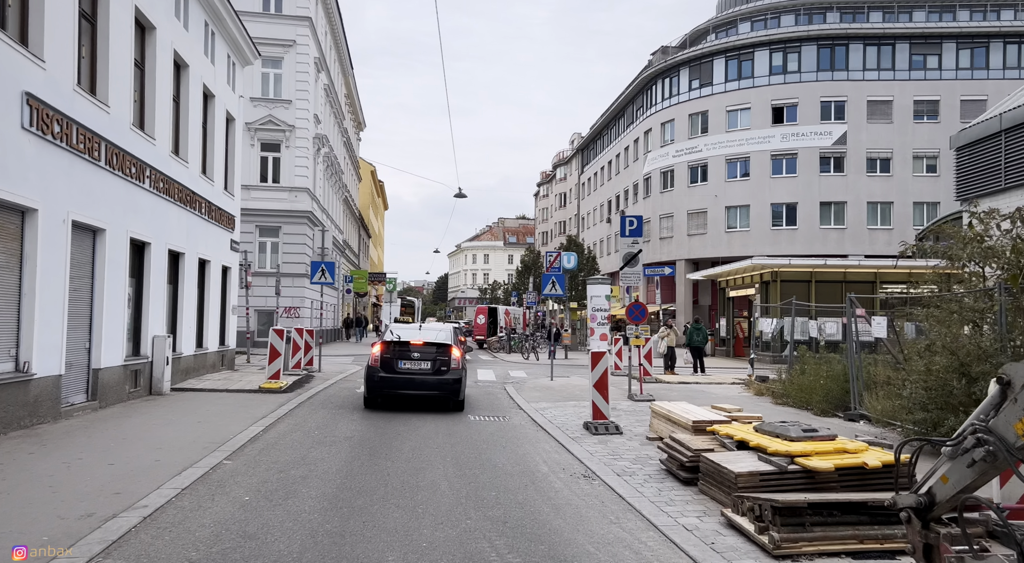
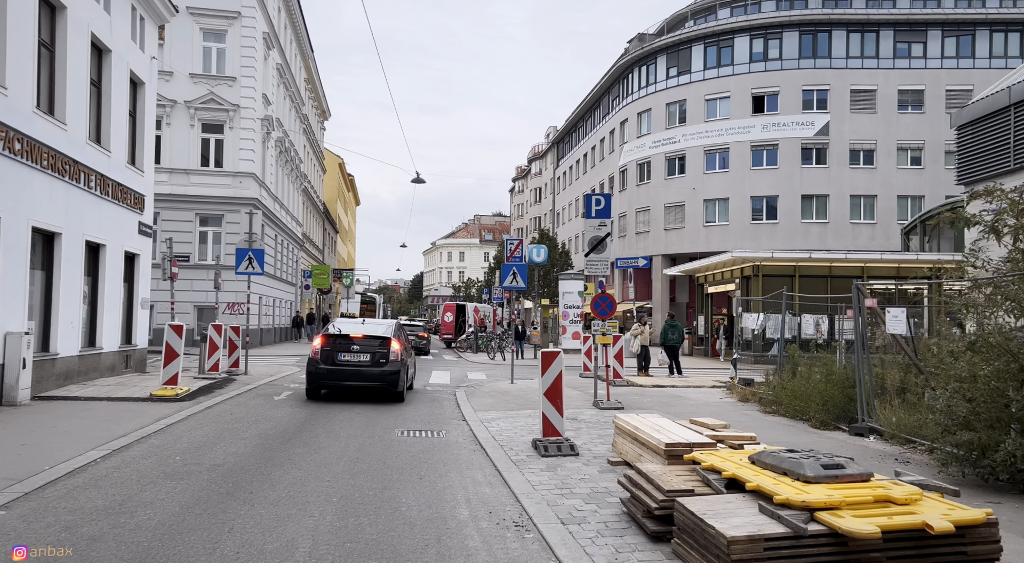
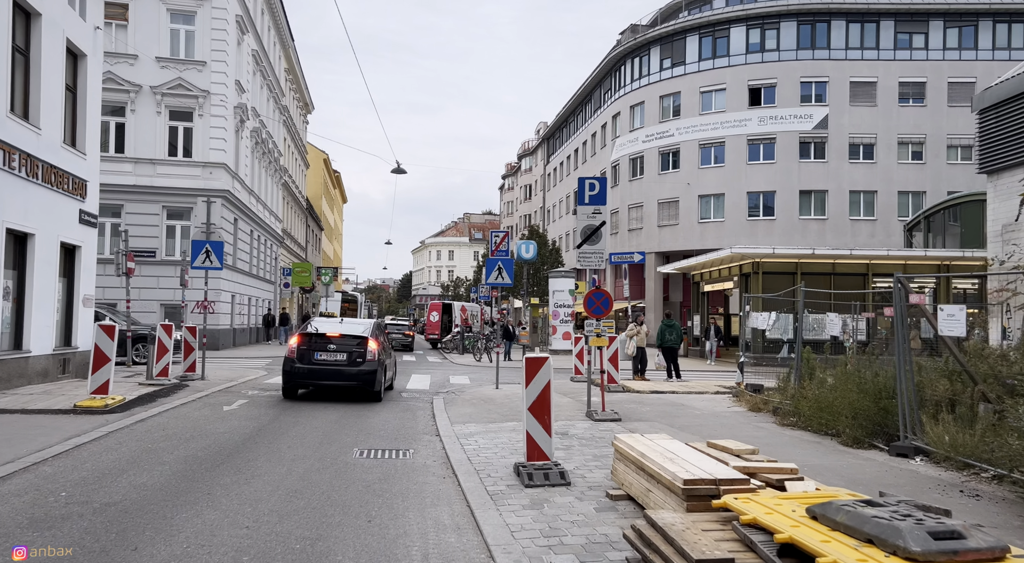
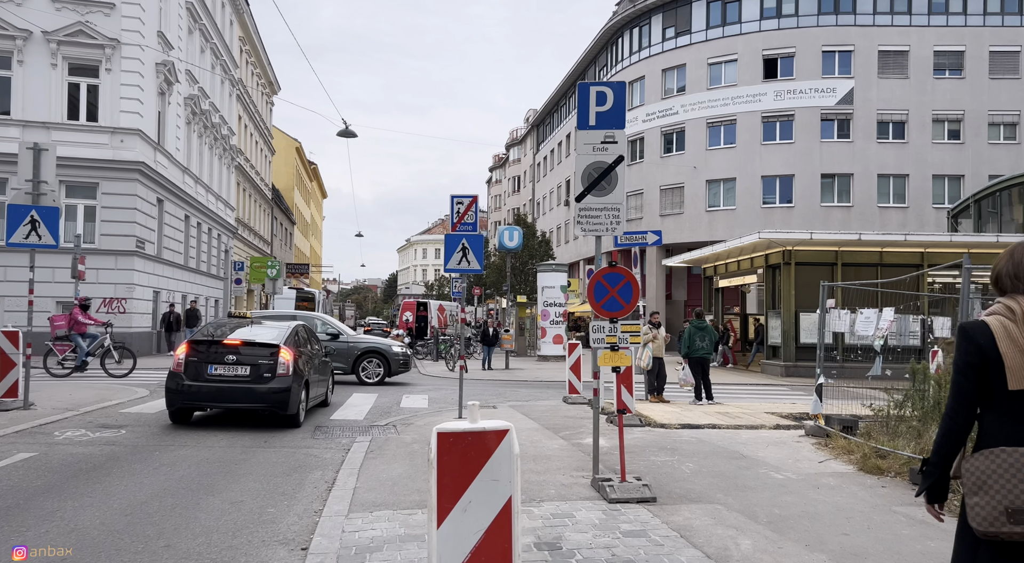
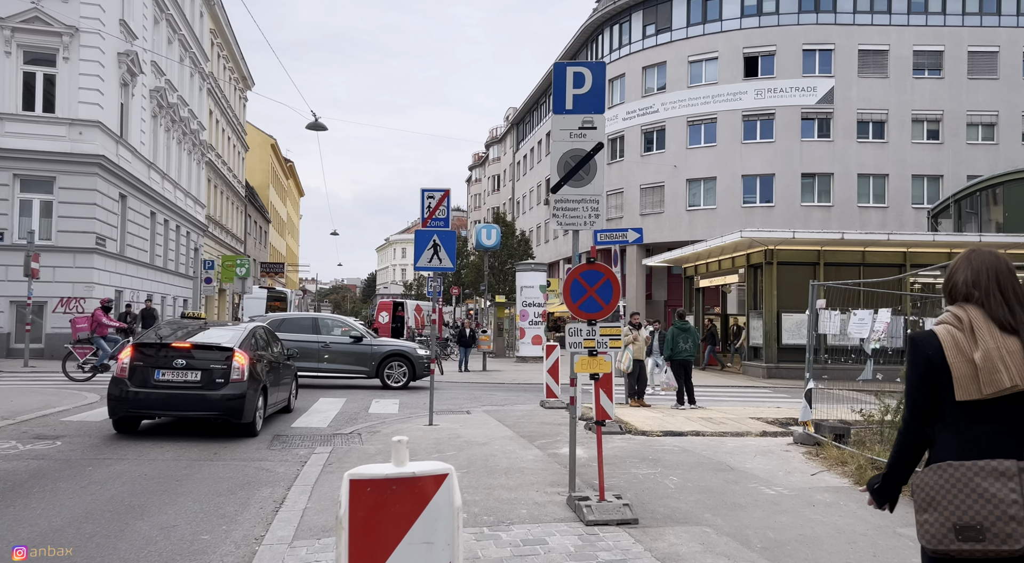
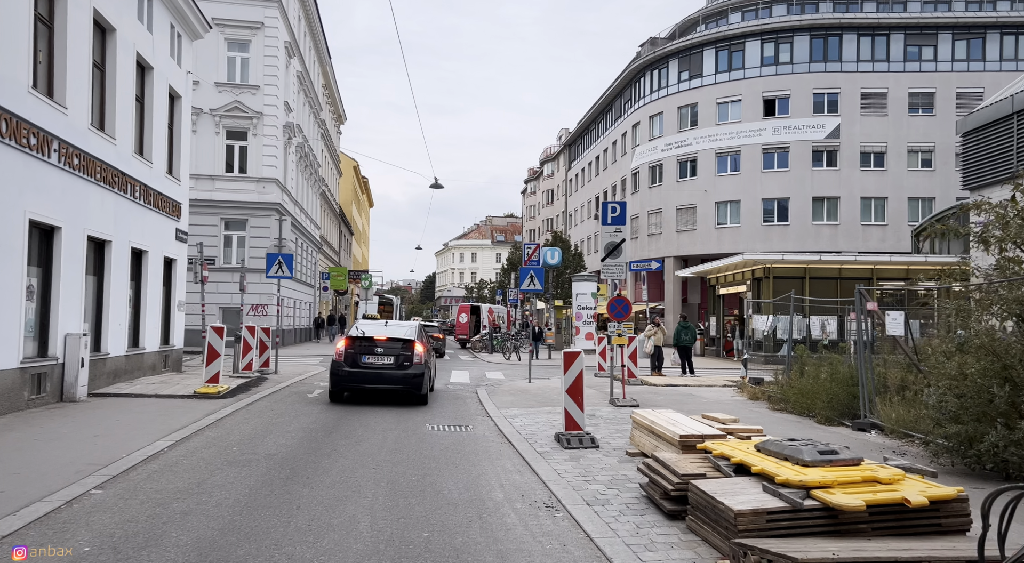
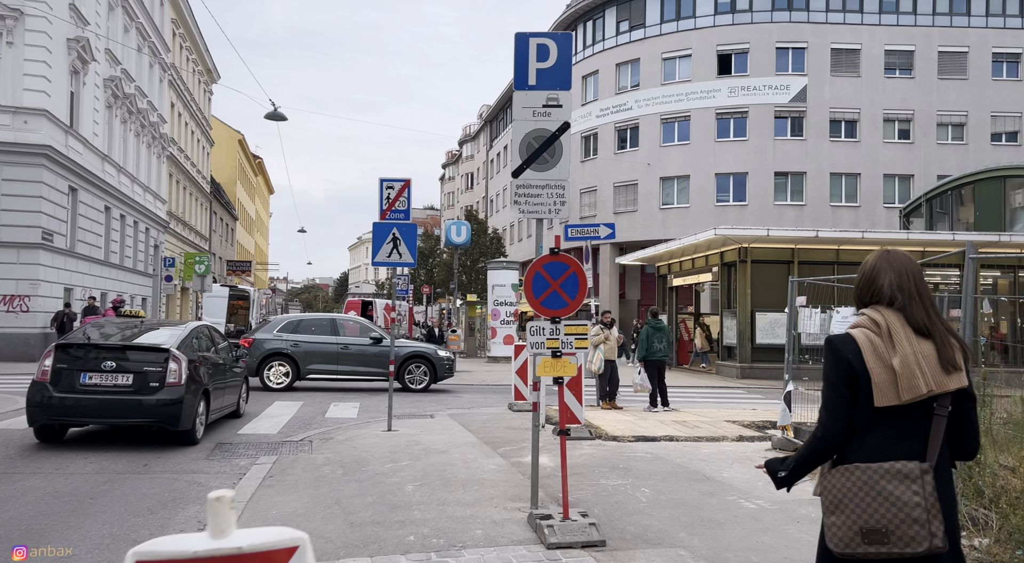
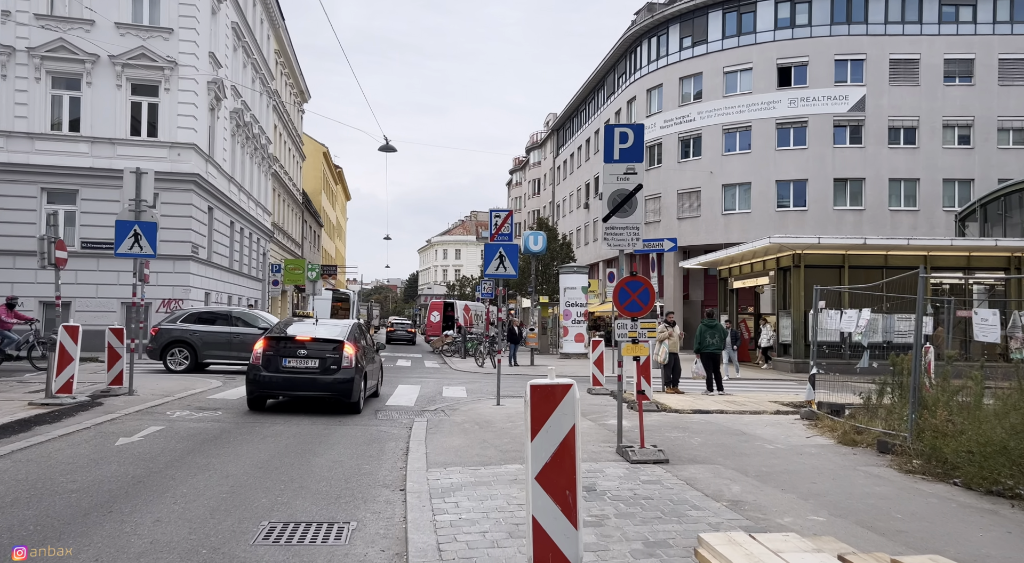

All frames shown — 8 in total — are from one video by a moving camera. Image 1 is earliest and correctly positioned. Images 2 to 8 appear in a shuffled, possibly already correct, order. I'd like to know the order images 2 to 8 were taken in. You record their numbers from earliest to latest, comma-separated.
6, 2, 3, 8, 4, 5, 7
